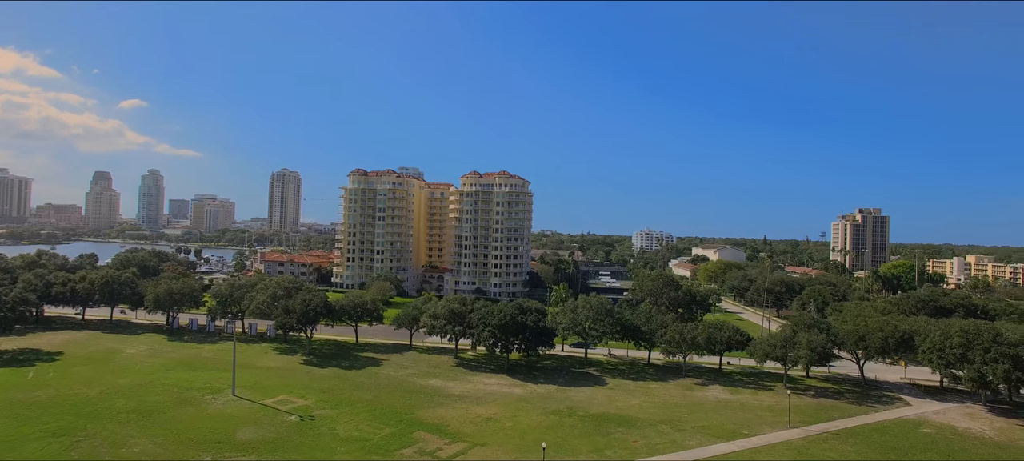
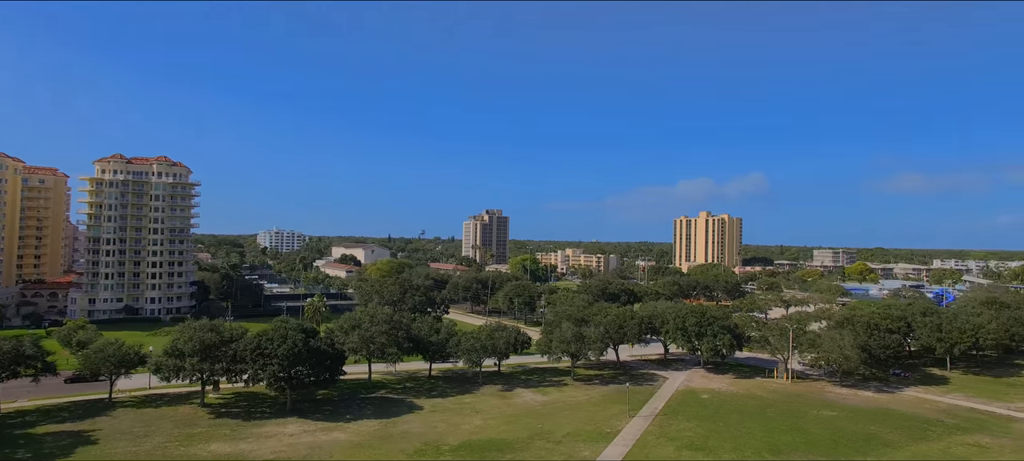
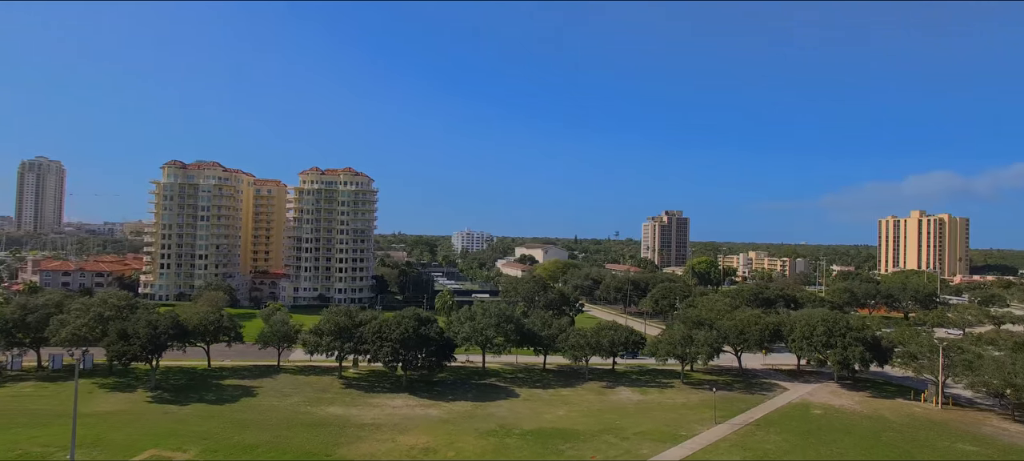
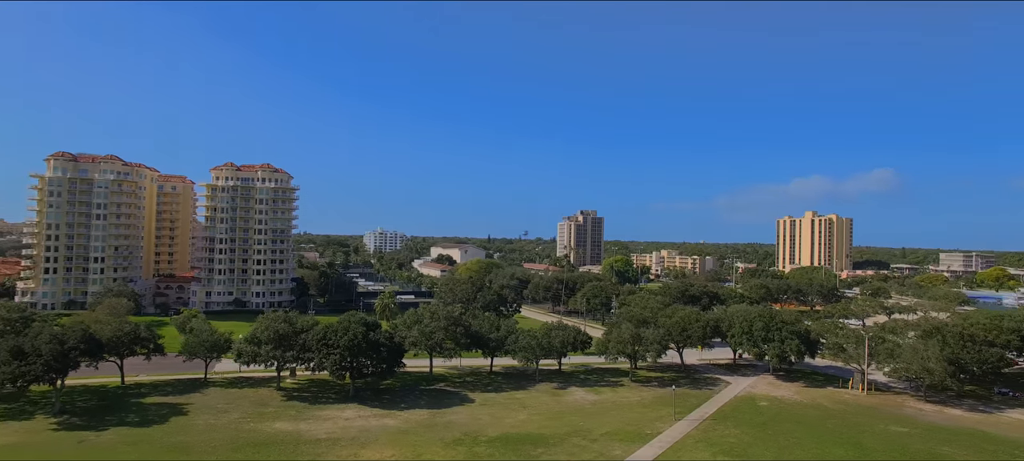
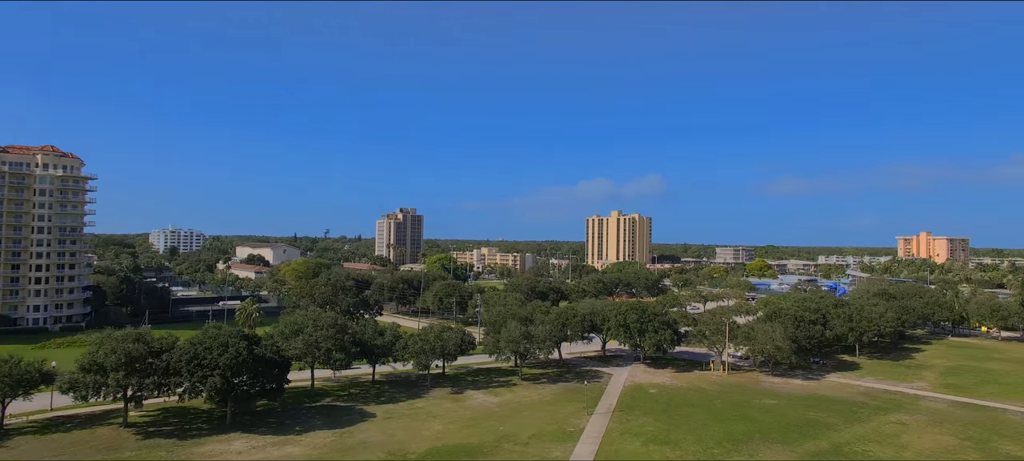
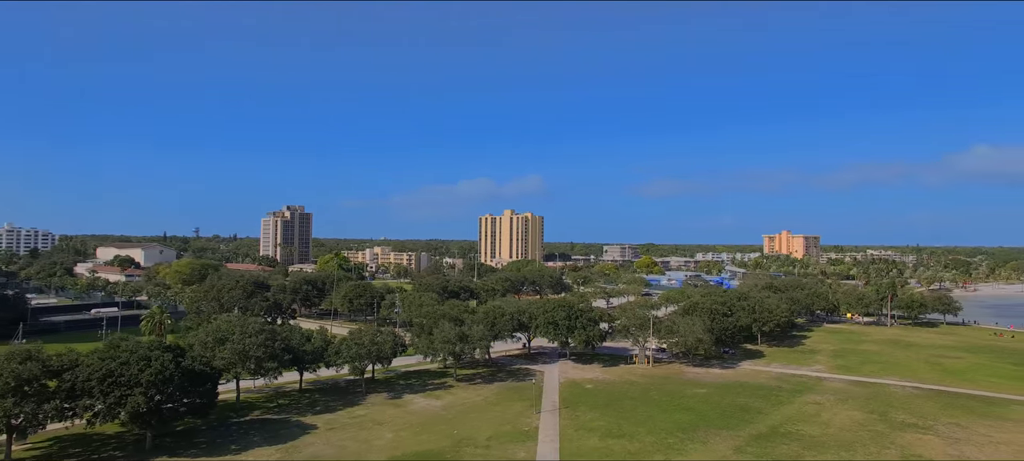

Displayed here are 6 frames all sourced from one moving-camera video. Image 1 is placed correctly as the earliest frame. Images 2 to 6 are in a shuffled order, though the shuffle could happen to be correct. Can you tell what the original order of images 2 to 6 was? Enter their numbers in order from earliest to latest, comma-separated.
3, 4, 2, 5, 6
